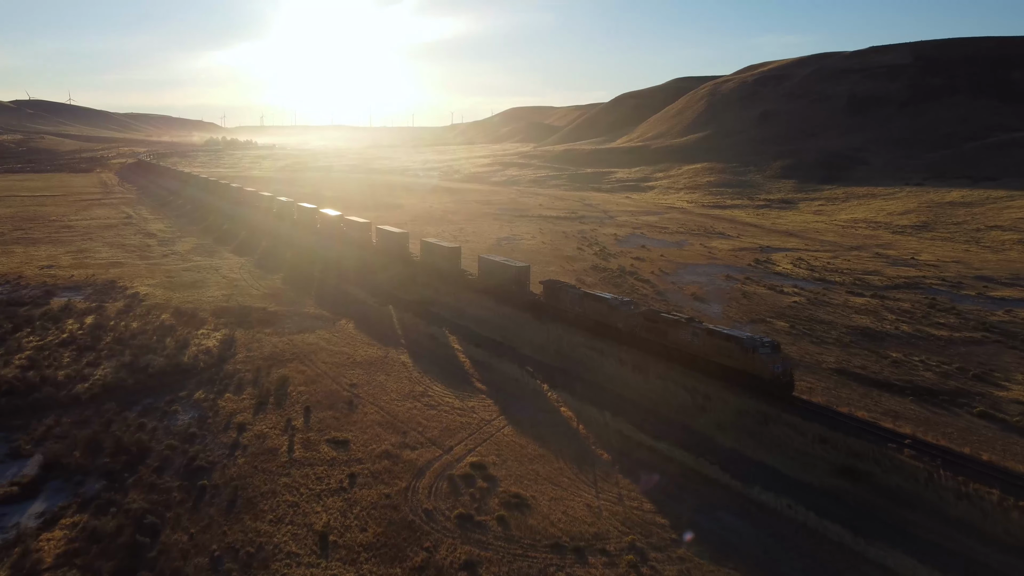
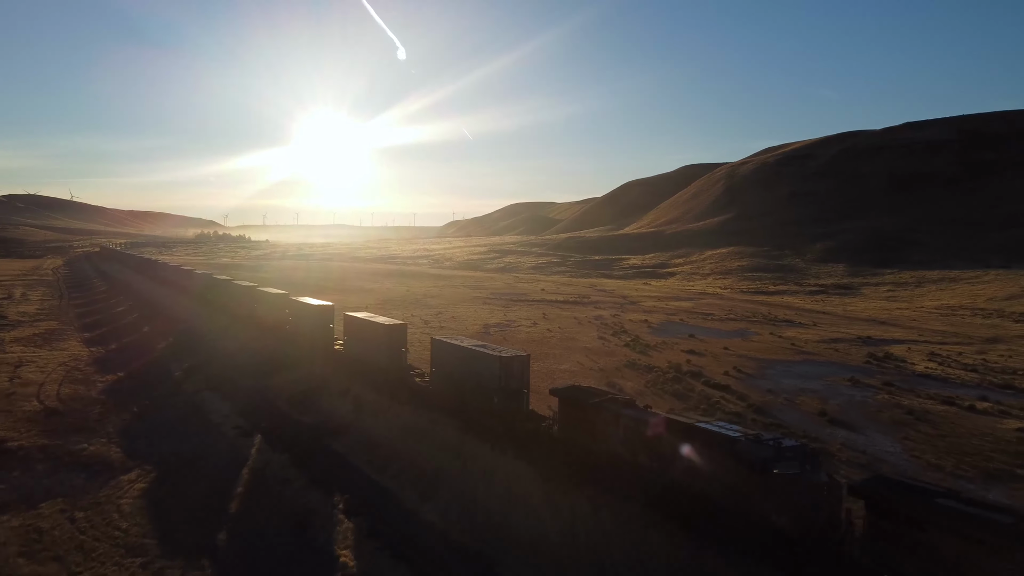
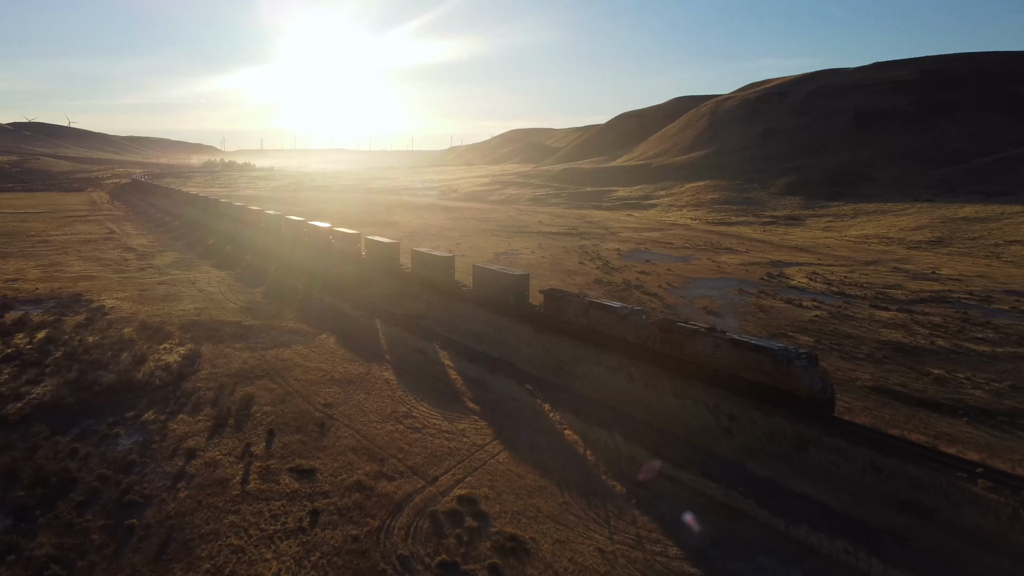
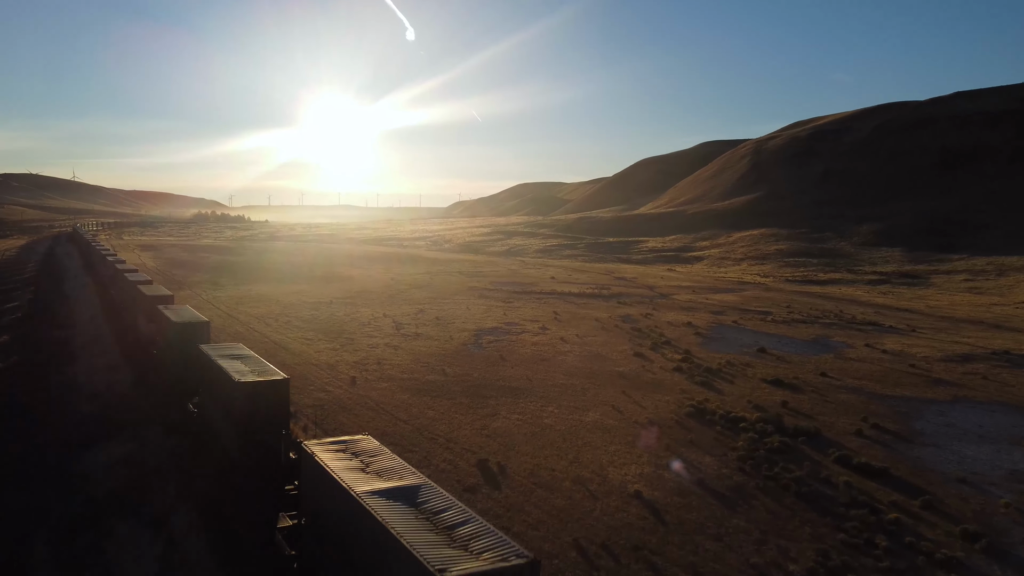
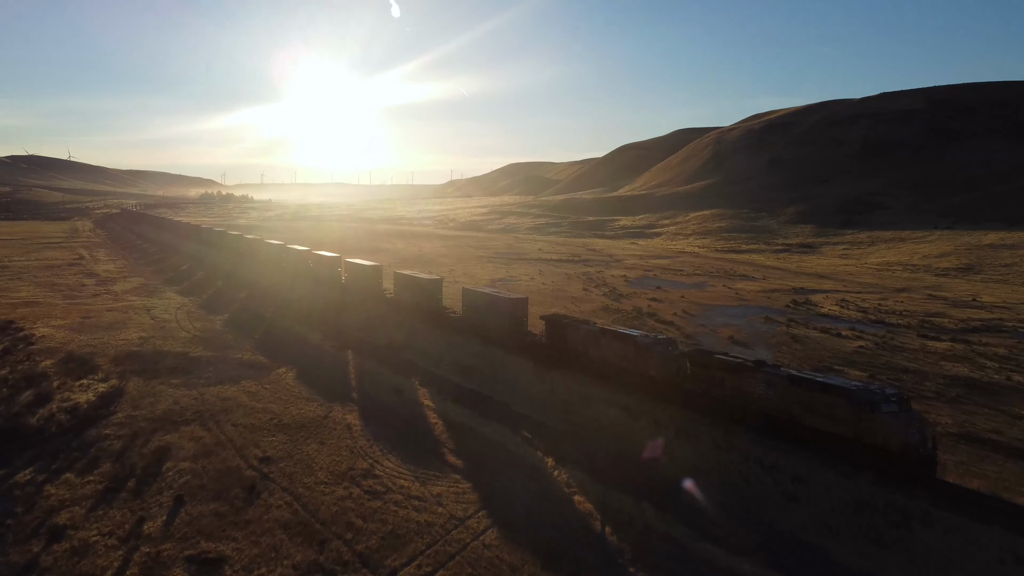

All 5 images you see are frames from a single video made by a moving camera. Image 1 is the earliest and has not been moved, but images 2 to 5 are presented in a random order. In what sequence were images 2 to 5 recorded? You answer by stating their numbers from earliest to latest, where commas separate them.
3, 5, 2, 4
